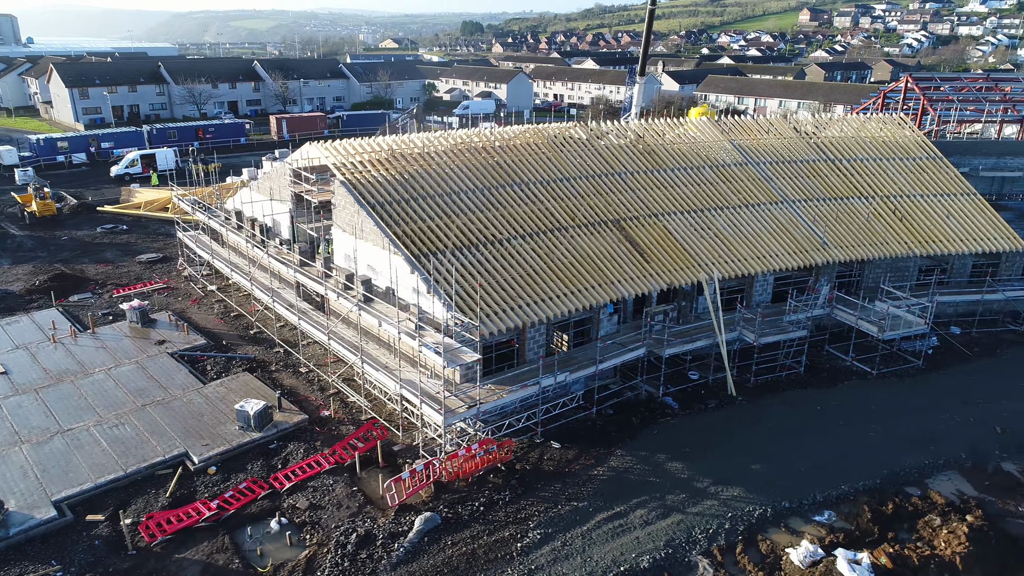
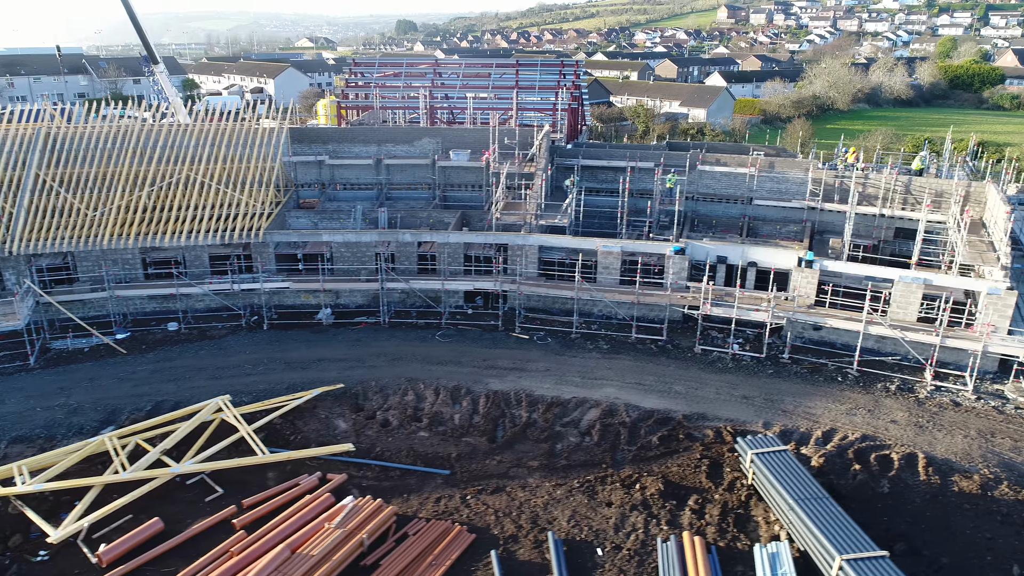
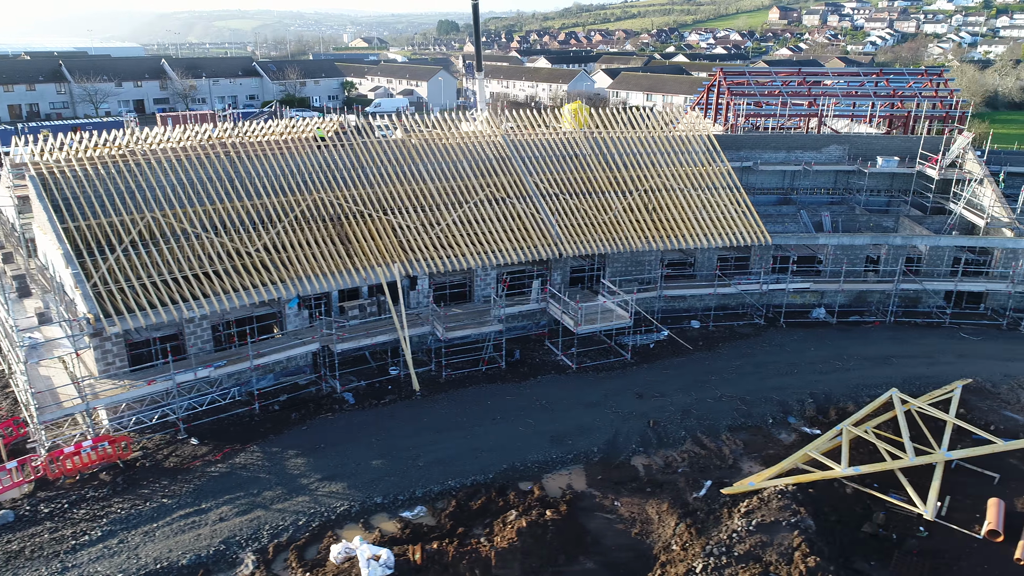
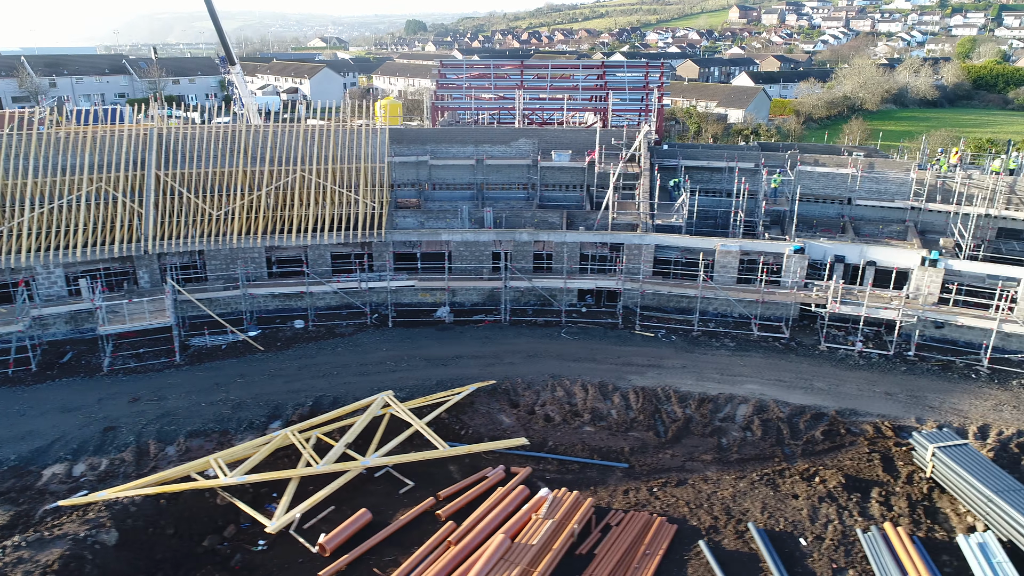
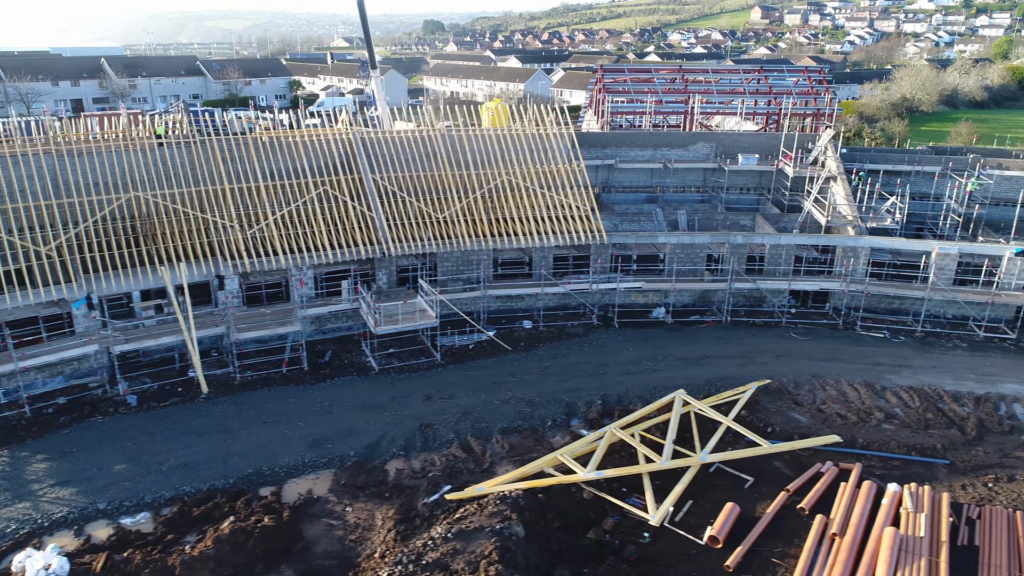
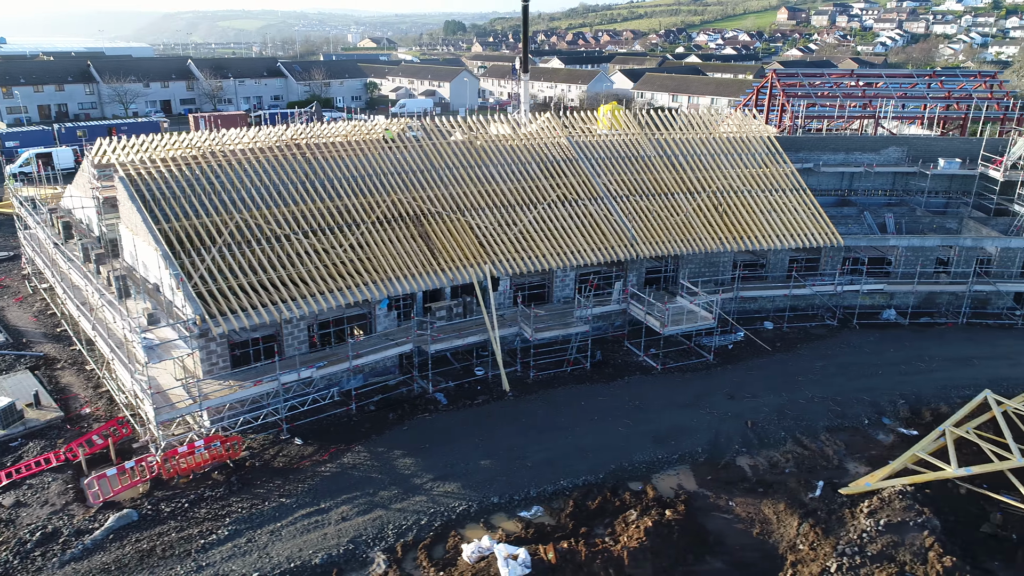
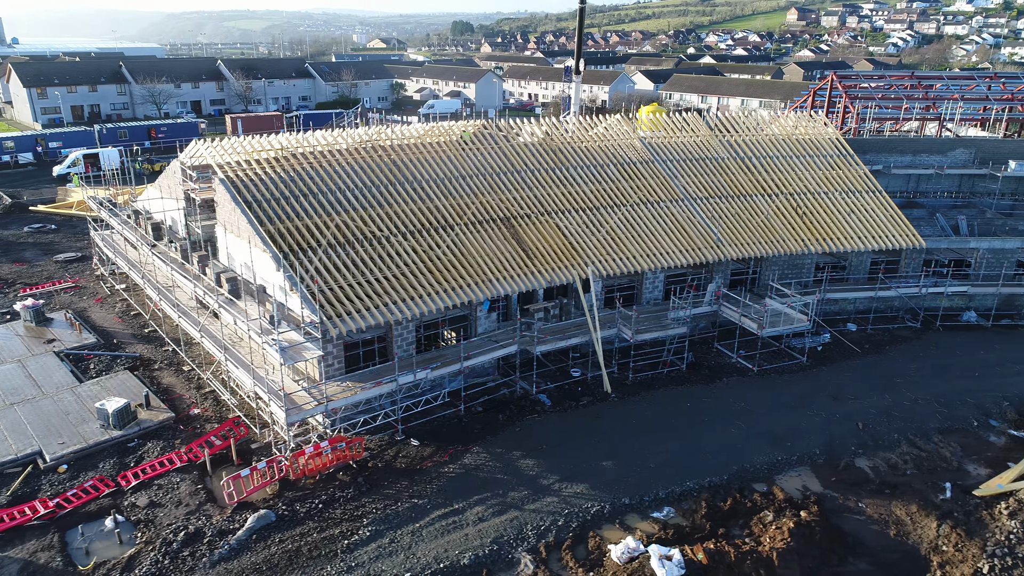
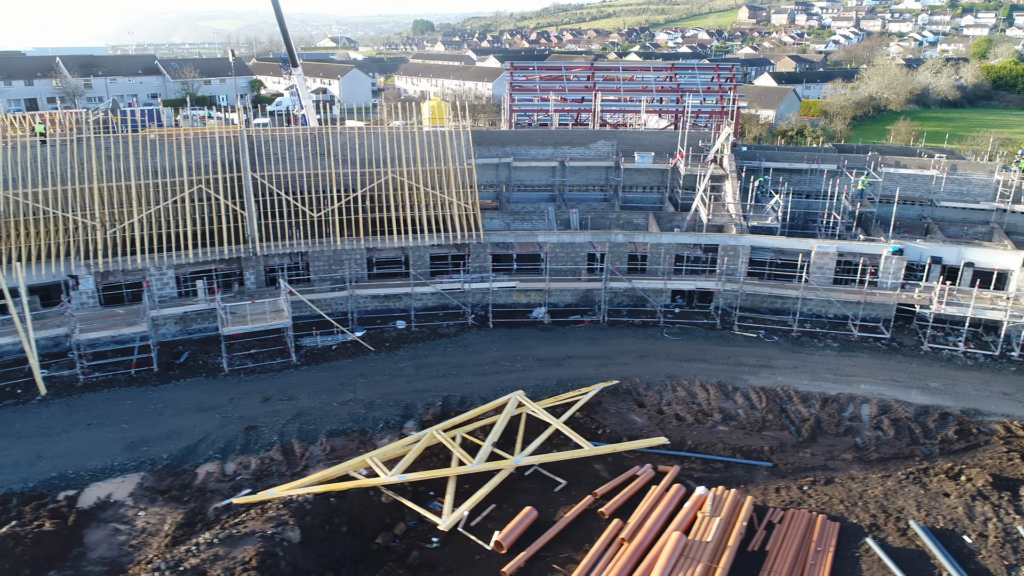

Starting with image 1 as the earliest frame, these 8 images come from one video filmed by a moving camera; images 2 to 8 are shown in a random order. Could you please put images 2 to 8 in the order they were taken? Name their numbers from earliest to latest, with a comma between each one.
7, 6, 3, 5, 8, 4, 2
